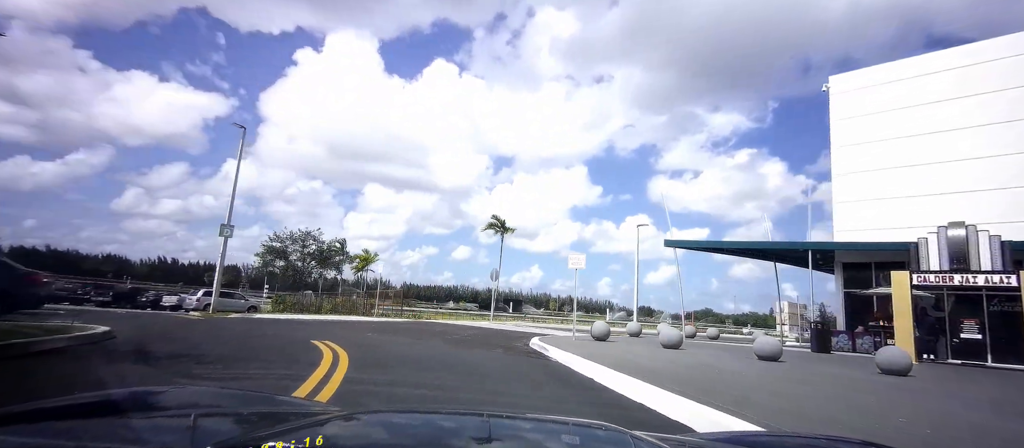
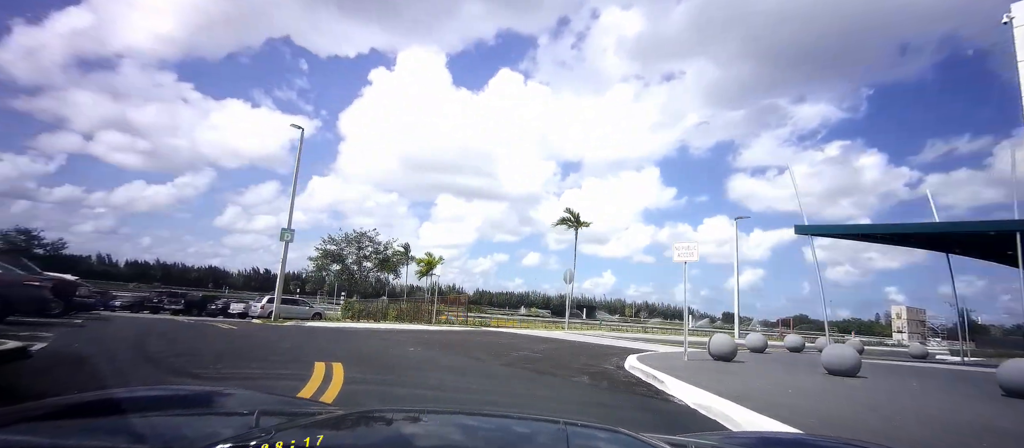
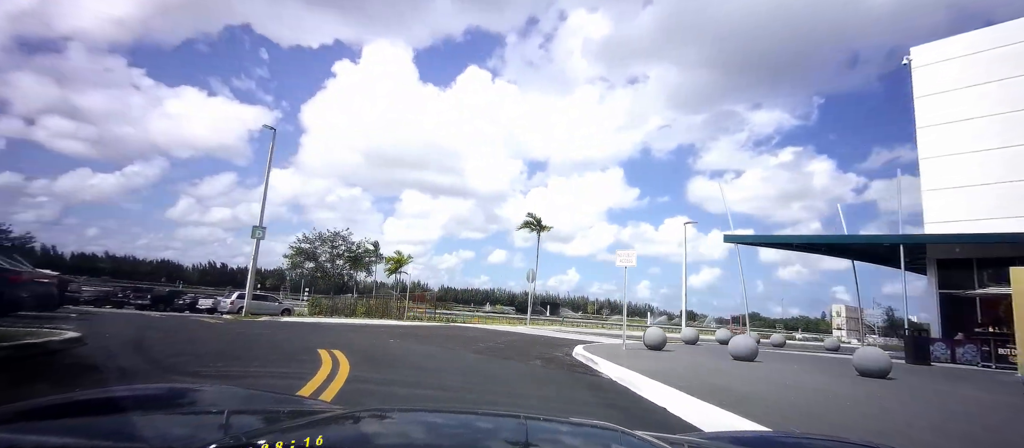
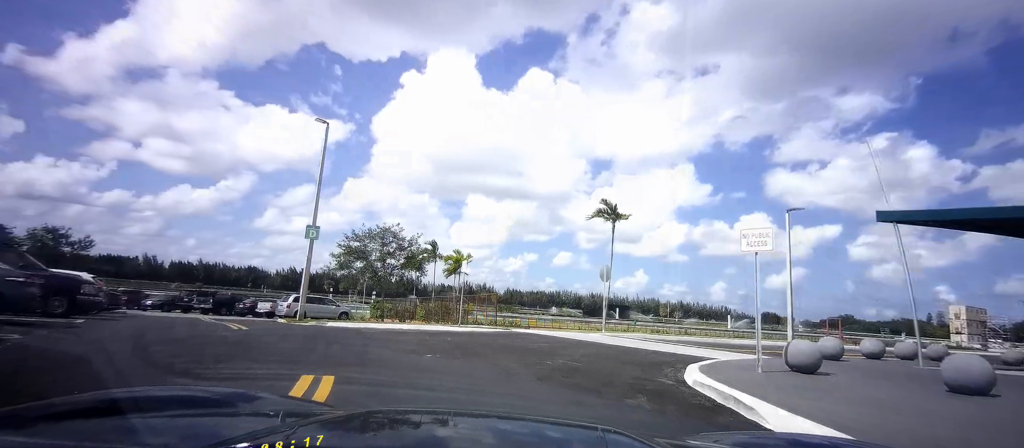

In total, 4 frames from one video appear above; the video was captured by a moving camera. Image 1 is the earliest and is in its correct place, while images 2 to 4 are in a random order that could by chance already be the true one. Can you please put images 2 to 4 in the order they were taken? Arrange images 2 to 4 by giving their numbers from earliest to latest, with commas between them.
3, 2, 4
